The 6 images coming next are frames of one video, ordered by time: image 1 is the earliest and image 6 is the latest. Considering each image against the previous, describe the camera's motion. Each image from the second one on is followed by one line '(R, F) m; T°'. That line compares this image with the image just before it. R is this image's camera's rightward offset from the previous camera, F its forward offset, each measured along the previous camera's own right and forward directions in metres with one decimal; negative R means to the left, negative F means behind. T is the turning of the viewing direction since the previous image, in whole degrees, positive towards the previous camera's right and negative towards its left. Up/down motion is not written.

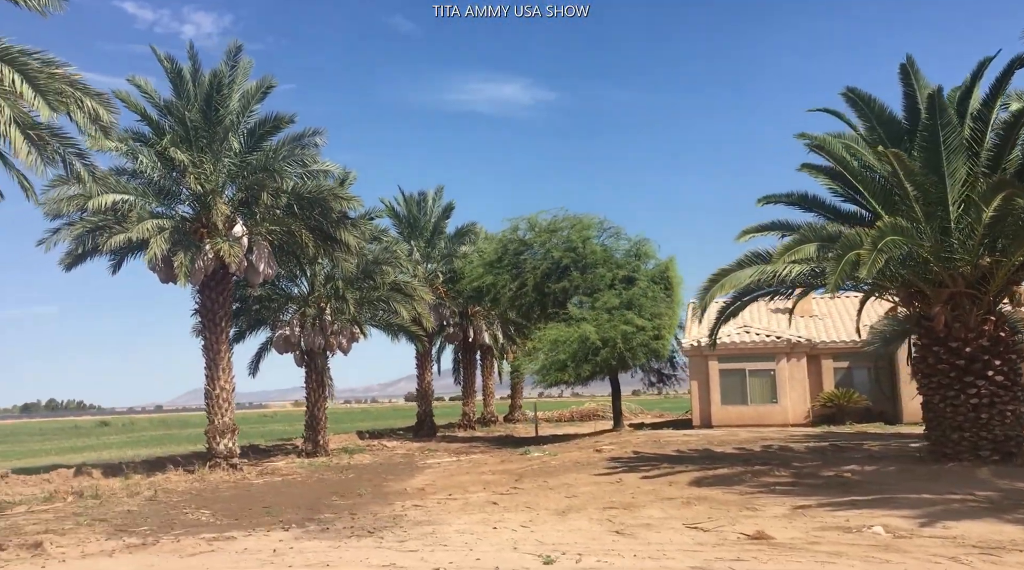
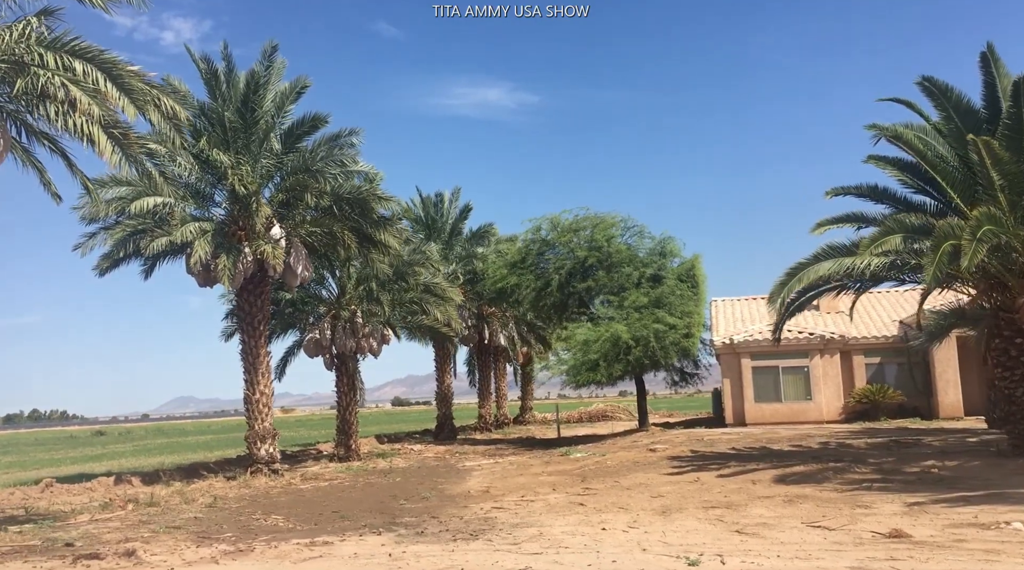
(-1.2, +0.2) m; 0°
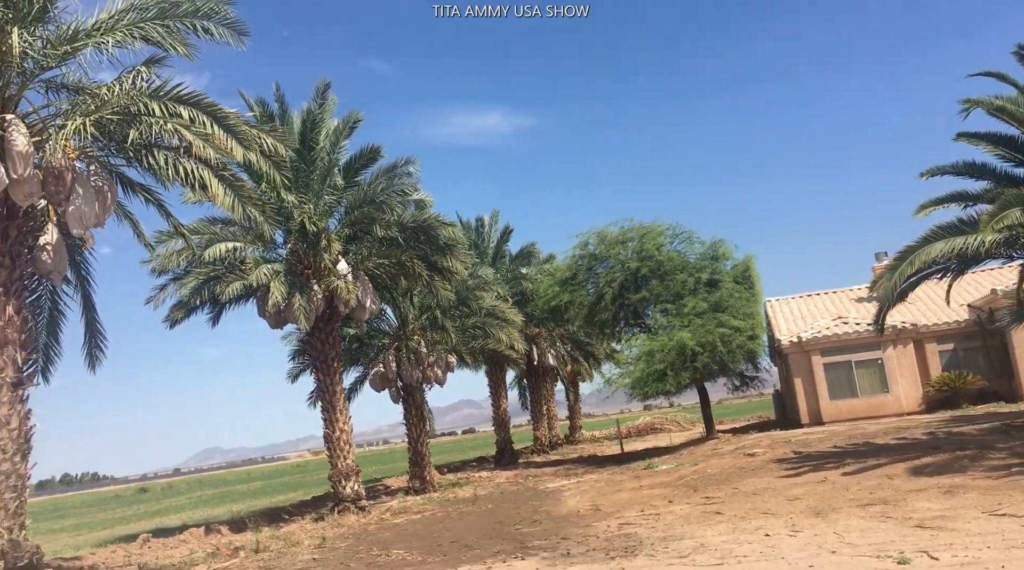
(-1.2, +0.2) m; -2°
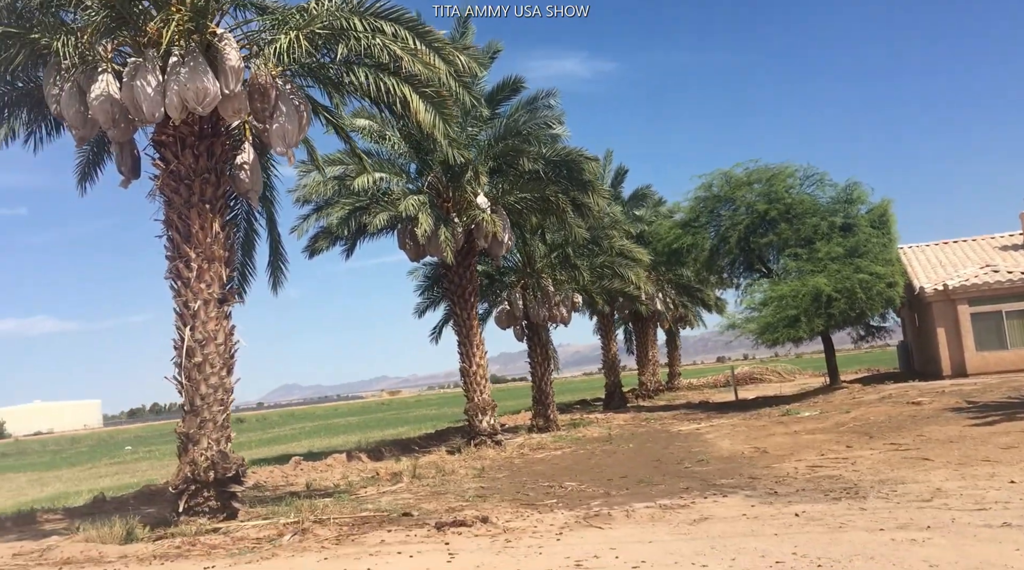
(-1.4, +0.3) m; -6°
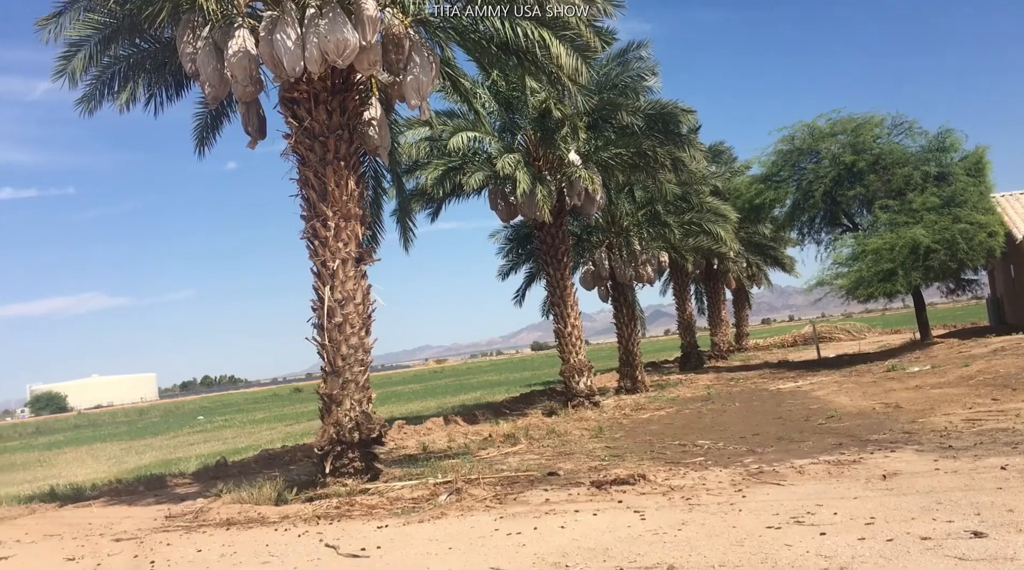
(-1.1, +0.3) m; -3°
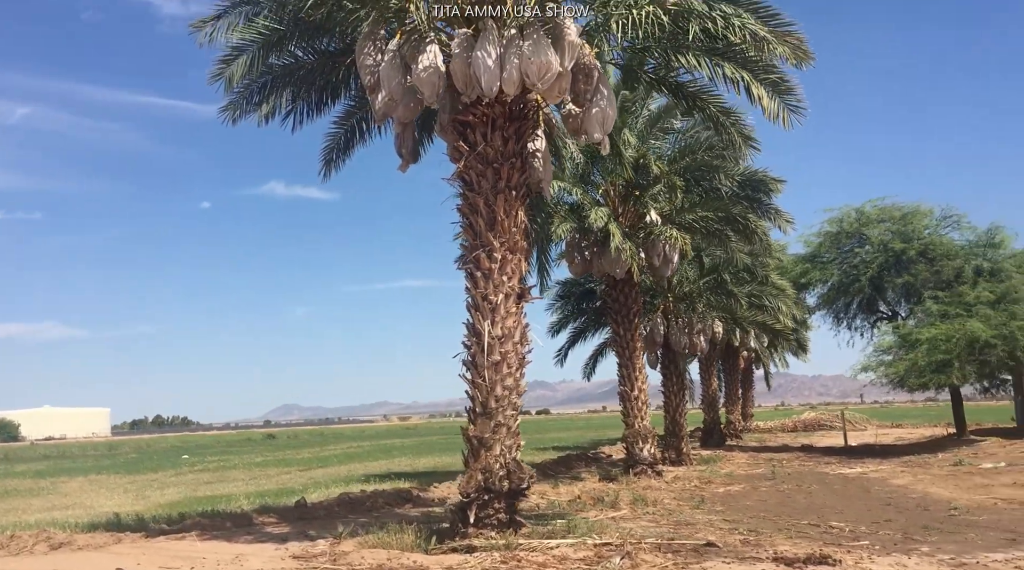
(-2.0, +0.6) m; +1°
